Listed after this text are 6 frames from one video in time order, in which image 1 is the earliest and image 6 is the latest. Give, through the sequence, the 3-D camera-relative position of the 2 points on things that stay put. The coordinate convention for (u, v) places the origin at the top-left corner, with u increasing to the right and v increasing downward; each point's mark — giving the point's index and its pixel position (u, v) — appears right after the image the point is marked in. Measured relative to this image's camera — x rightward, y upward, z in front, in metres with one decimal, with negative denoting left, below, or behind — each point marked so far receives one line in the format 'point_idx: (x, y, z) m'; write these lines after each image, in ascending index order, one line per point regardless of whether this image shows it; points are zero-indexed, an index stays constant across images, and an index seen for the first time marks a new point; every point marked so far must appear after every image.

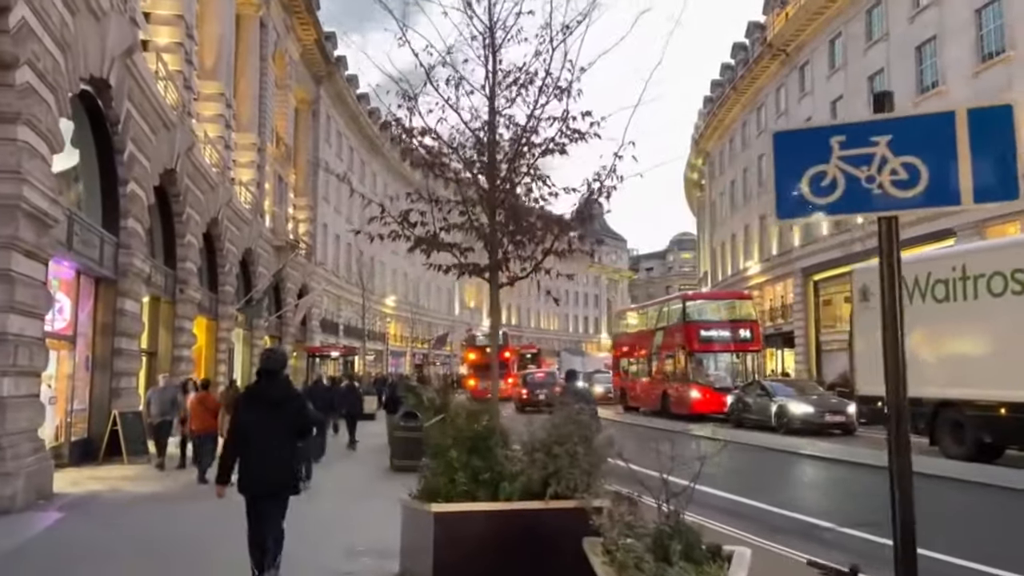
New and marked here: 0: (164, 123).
0: (-7.6, +3.6, +19.7) m
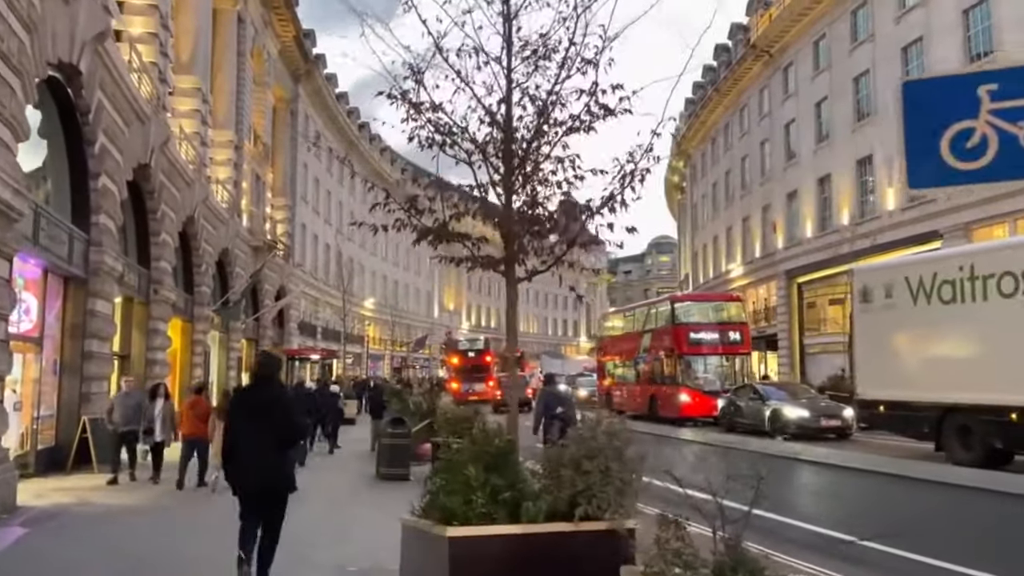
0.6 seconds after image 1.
0: (-7.8, +3.6, +18.9) m
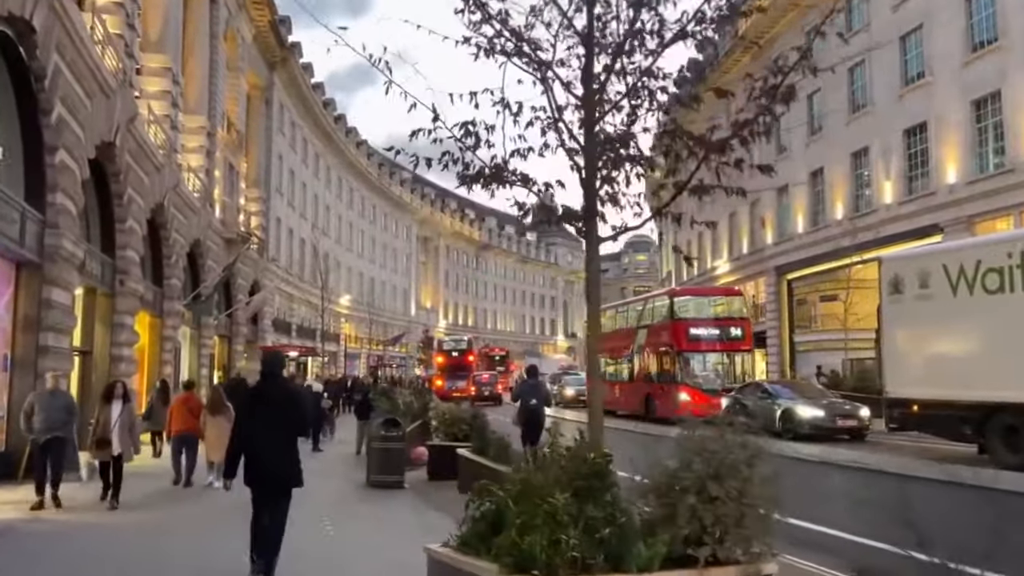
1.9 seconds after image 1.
0: (-7.8, +3.8, +17.2) m
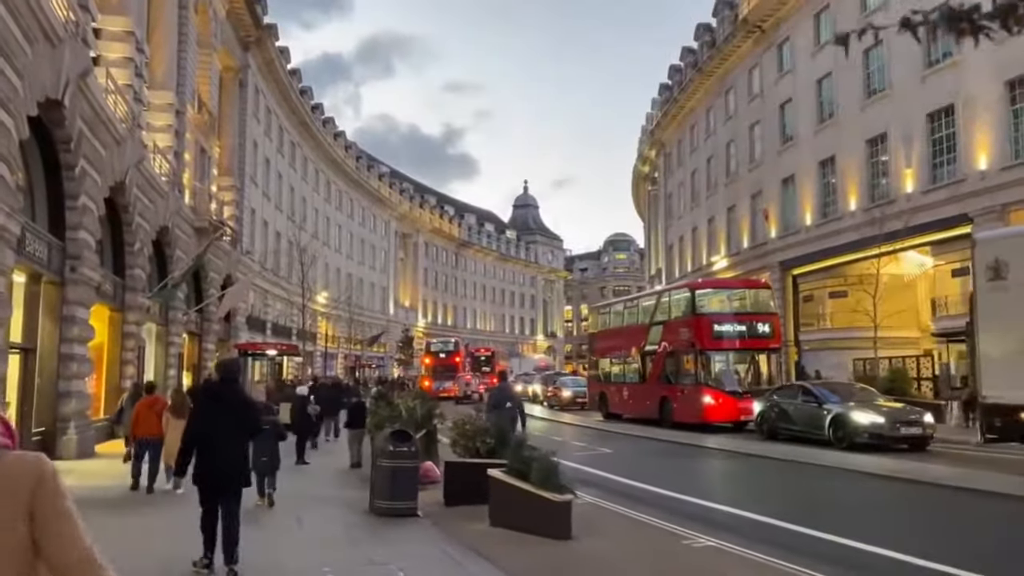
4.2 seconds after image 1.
0: (-7.4, +4.1, +14.4) m
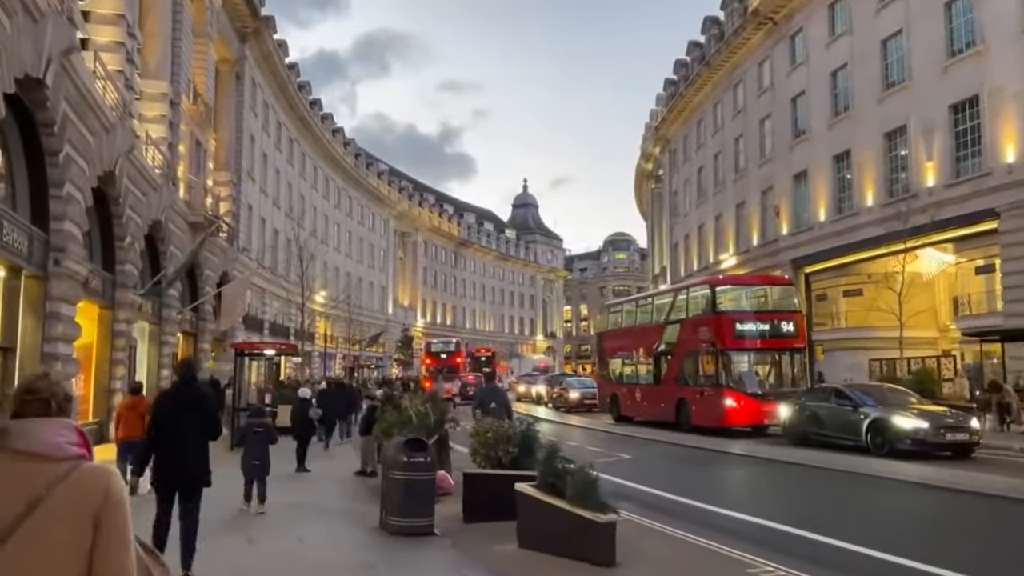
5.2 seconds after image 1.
0: (-7.1, +4.1, +13.2) m
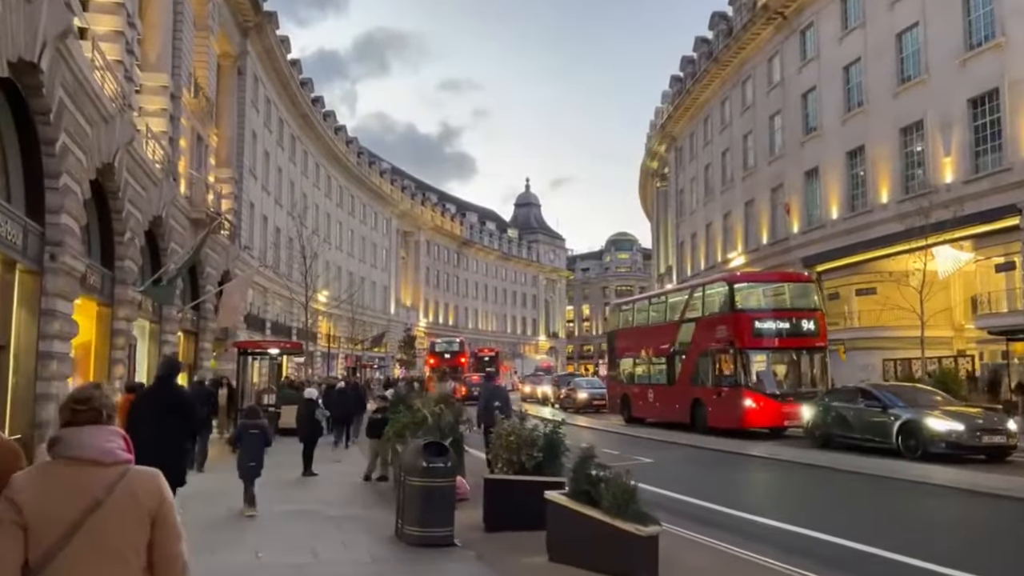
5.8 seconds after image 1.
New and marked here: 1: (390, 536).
0: (-6.8, +4.2, +12.5) m
1: (-1.3, -2.7, +9.9) m
